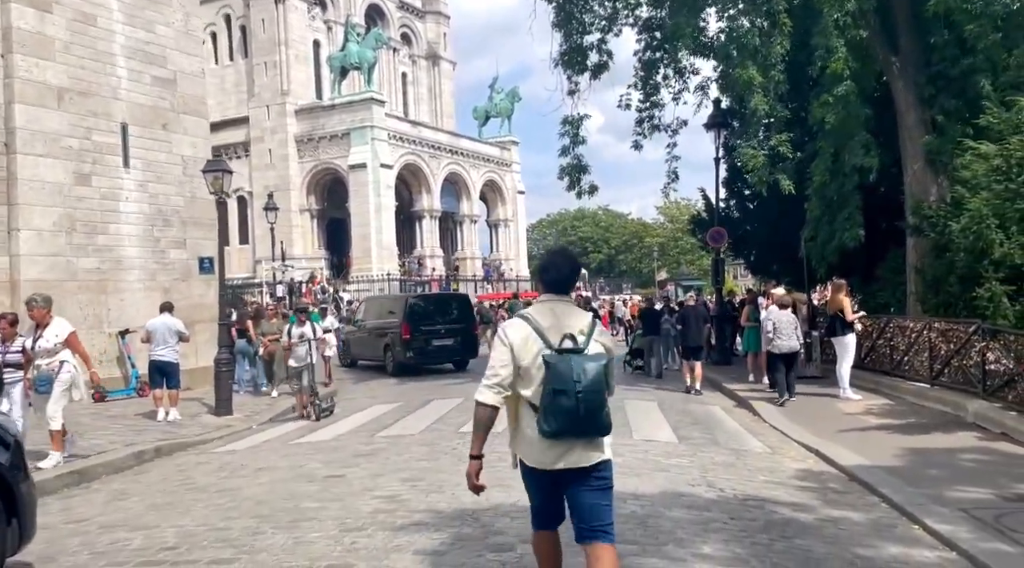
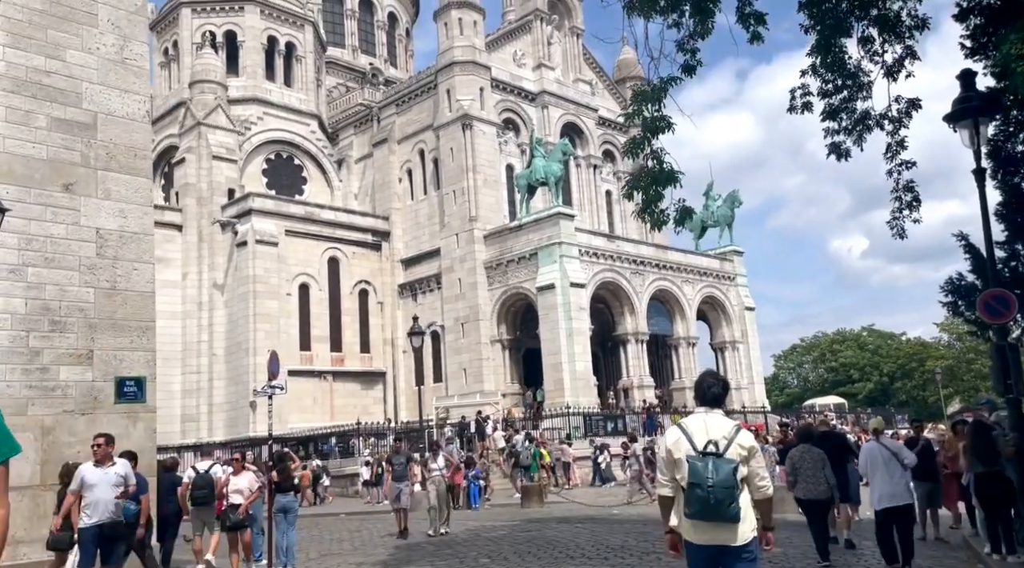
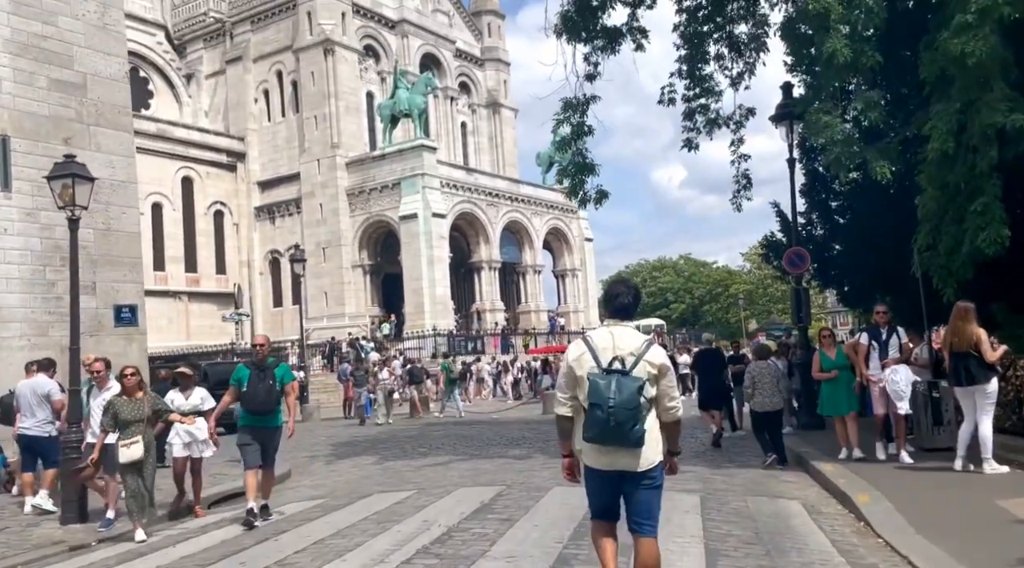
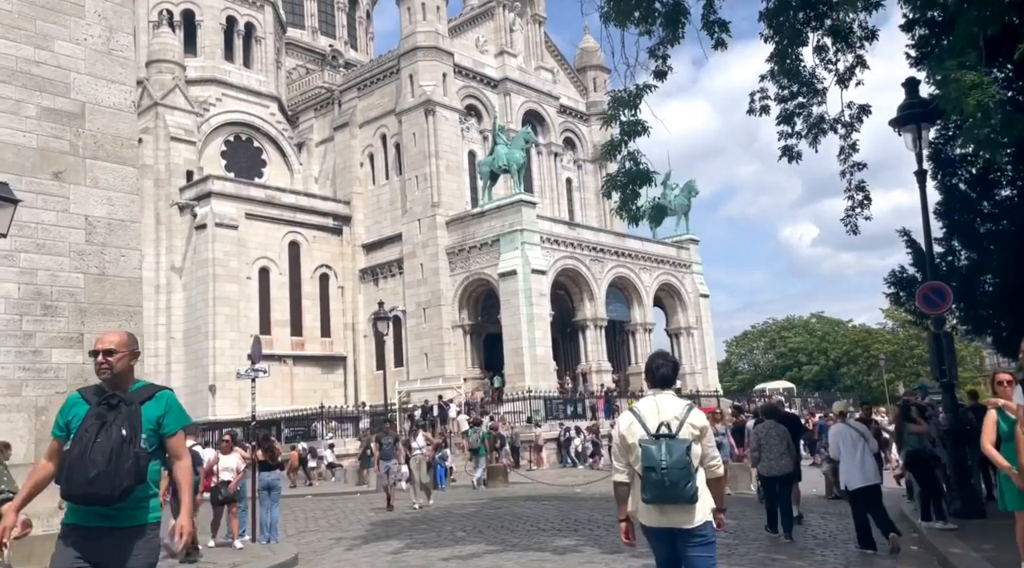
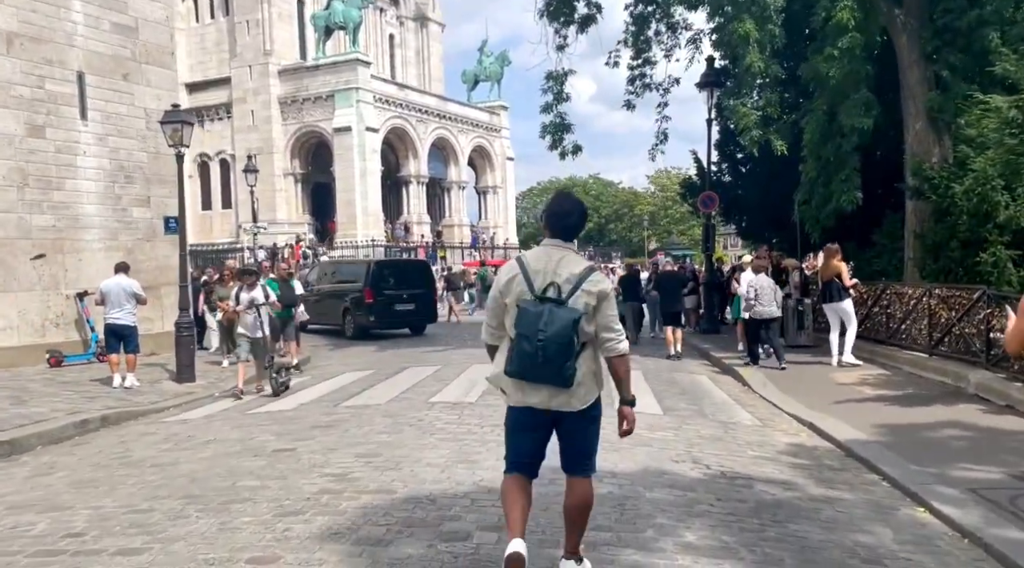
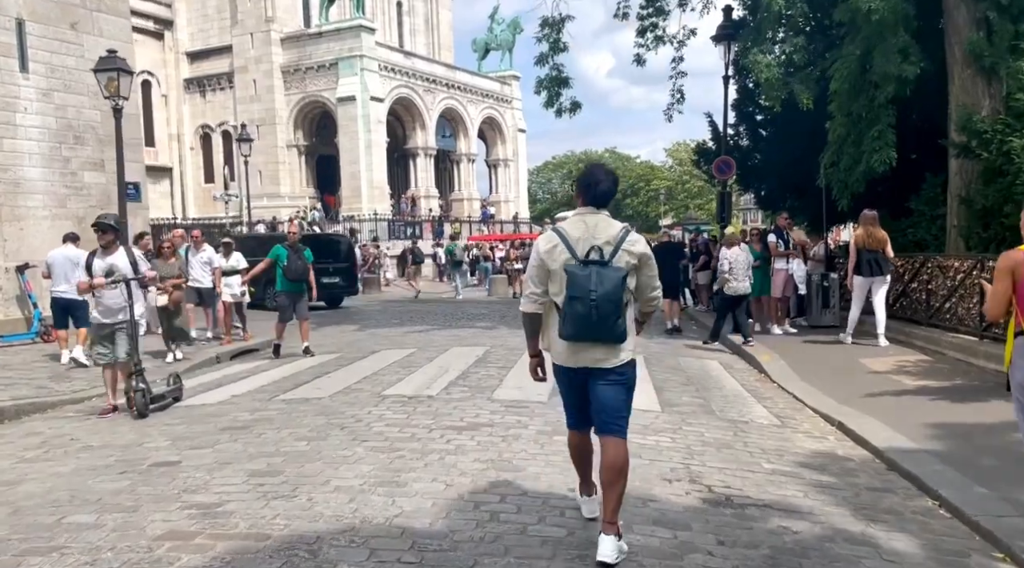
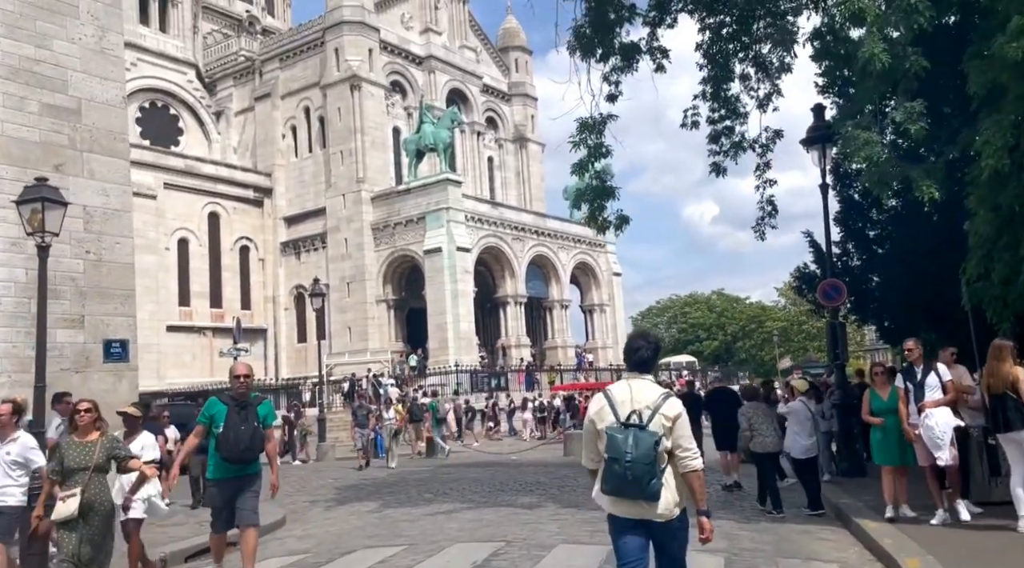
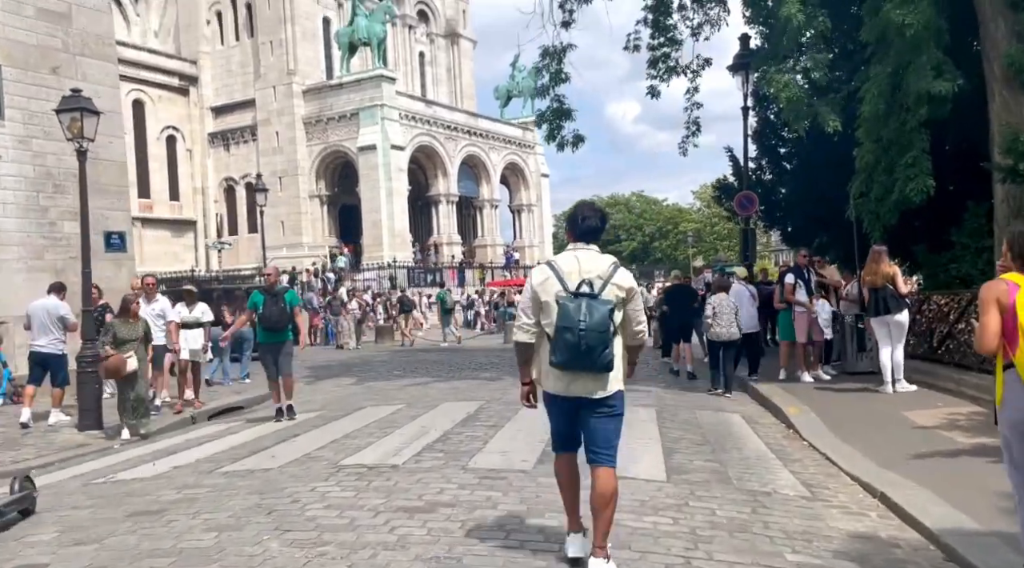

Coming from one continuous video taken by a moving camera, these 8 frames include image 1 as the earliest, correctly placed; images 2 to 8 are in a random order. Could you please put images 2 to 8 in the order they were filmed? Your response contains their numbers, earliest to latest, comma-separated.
5, 6, 8, 3, 7, 4, 2
